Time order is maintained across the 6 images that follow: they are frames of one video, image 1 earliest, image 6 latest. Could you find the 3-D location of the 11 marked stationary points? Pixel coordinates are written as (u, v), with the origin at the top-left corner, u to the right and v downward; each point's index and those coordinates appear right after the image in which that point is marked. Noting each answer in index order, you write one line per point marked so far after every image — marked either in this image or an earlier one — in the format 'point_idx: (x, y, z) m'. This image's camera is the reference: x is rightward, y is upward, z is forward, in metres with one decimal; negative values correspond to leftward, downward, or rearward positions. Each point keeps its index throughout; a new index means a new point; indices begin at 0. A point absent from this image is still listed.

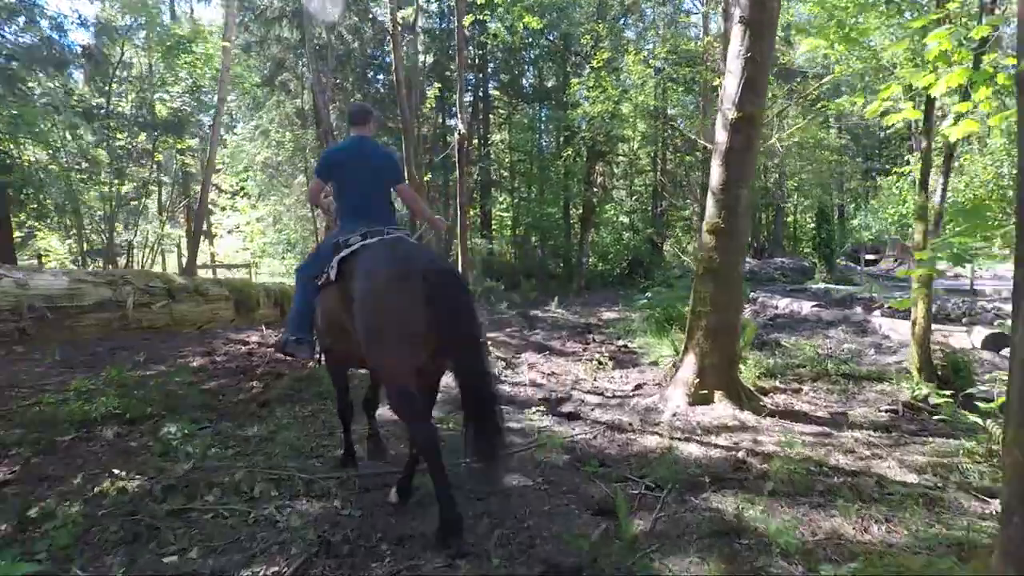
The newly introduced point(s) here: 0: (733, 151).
0: (+2.3, +1.4, +5.8) m
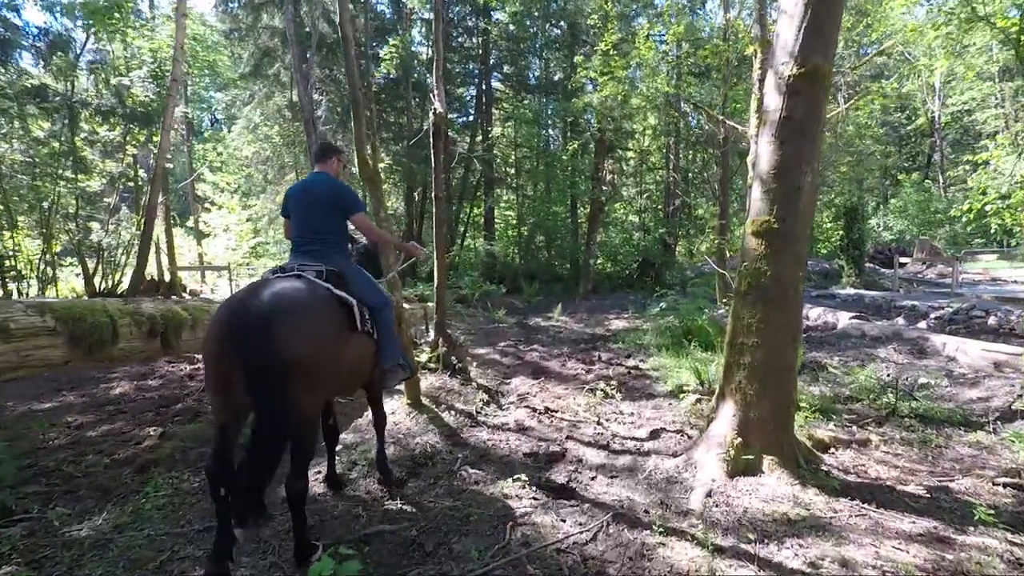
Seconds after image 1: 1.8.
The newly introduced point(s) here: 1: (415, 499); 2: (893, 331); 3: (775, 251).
0: (+2.0, +1.2, +4.1) m
1: (-0.7, -1.5, +4.1) m
2: (+6.8, -0.8, +10.1) m
3: (+1.9, +0.3, +4.2) m
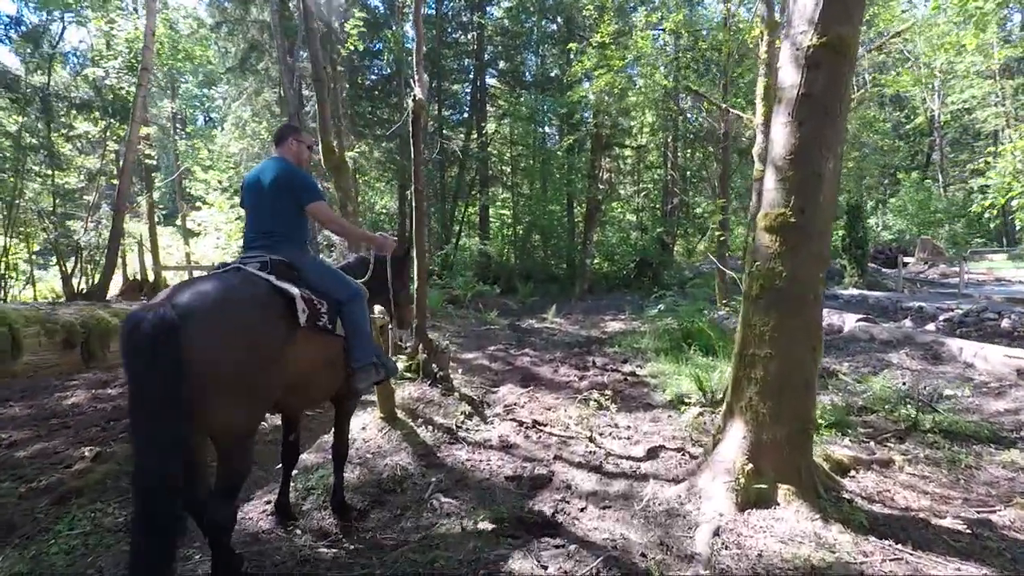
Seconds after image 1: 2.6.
0: (+1.9, +1.2, +3.6) m
1: (-0.8, -1.5, +3.5) m
2: (+6.6, -0.8, +9.6) m
3: (+1.8, +0.3, +3.7) m
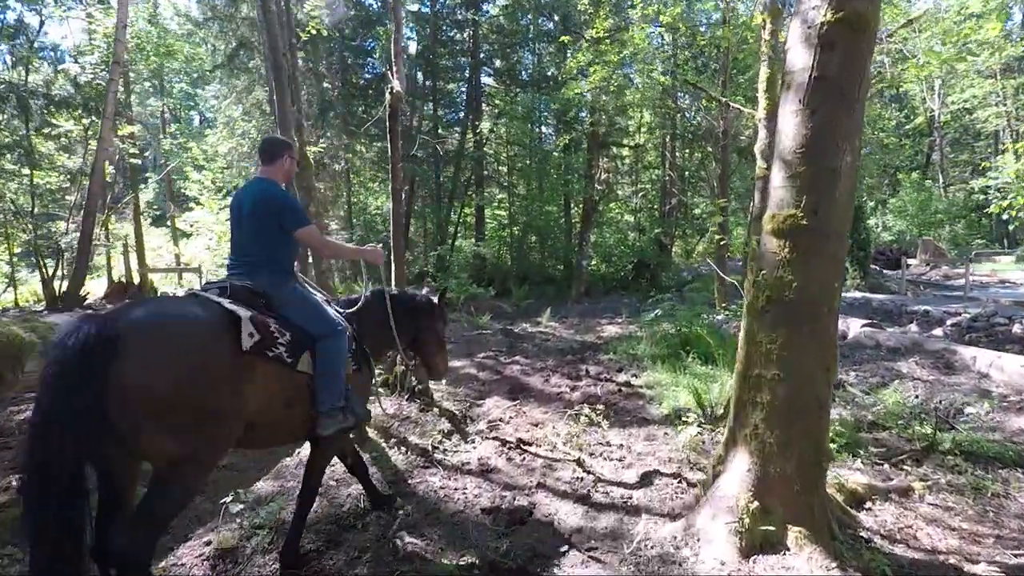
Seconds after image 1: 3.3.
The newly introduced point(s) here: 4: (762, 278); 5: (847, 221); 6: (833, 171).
0: (+1.7, +1.1, +3.1) m
1: (-1.0, -1.6, +3.1) m
2: (+6.4, -0.9, +9.2) m
3: (+1.6, +0.2, +3.2) m
4: (+1.5, +0.1, +3.4) m
5: (+1.9, +0.4, +3.3) m
6: (+1.8, +0.6, +3.2) m
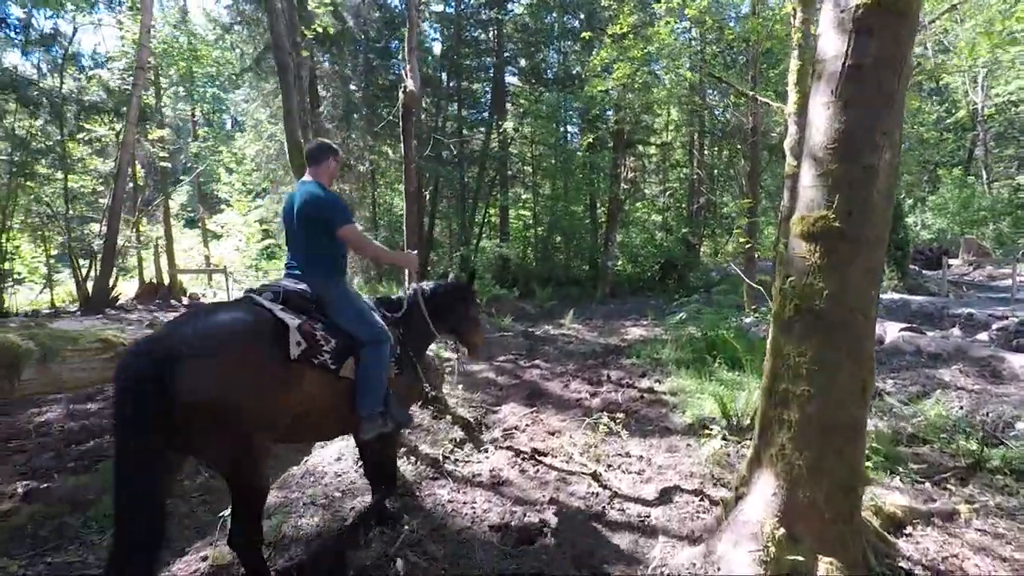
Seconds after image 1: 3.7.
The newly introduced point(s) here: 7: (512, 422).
0: (+1.7, +1.1, +2.8) m
1: (-1.0, -1.7, +2.9) m
2: (+6.7, -0.9, +8.6) m
3: (+1.7, +0.1, +2.9) m
4: (+1.5, 0.0, +3.1) m
5: (+2.0, +0.3, +3.0) m
6: (+1.8, +0.6, +2.9) m
7: (0.0, -1.5, +6.3) m
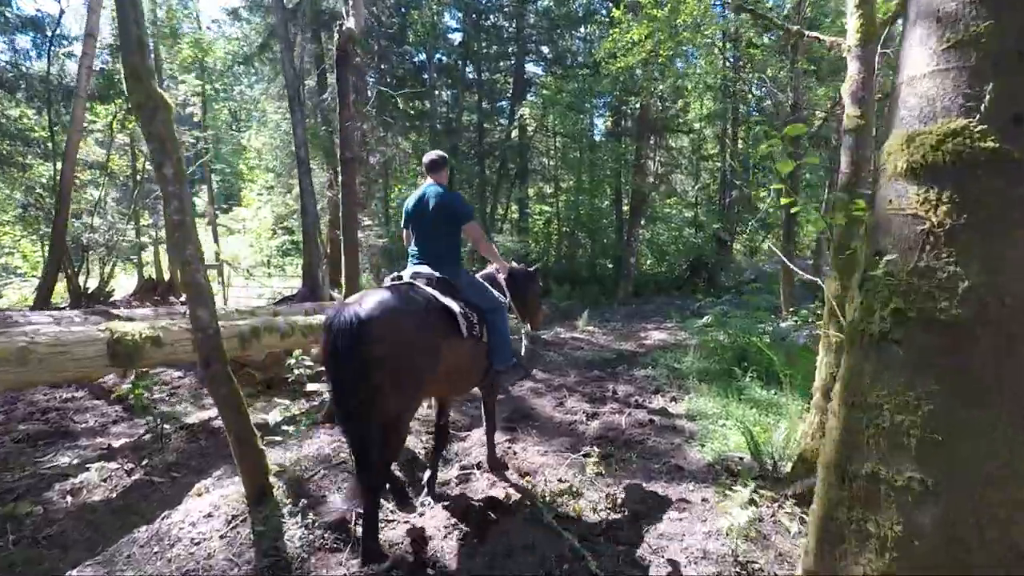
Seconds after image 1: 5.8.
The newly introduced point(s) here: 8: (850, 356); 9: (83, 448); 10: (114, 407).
0: (+1.3, +1.1, +1.3) m
1: (-1.5, -1.6, +1.6) m
2: (+6.6, -0.9, +6.9) m
3: (+1.2, +0.2, +1.4) m
4: (+1.0, 0.0, +1.6) m
5: (+1.5, +0.4, +1.5) m
6: (+1.3, +0.6, +1.4) m
7: (-0.3, -1.4, +4.9) m
8: (+1.0, -0.2, +1.7) m
9: (-3.5, -1.3, +4.7) m
10: (-4.4, -1.3, +6.2) m
